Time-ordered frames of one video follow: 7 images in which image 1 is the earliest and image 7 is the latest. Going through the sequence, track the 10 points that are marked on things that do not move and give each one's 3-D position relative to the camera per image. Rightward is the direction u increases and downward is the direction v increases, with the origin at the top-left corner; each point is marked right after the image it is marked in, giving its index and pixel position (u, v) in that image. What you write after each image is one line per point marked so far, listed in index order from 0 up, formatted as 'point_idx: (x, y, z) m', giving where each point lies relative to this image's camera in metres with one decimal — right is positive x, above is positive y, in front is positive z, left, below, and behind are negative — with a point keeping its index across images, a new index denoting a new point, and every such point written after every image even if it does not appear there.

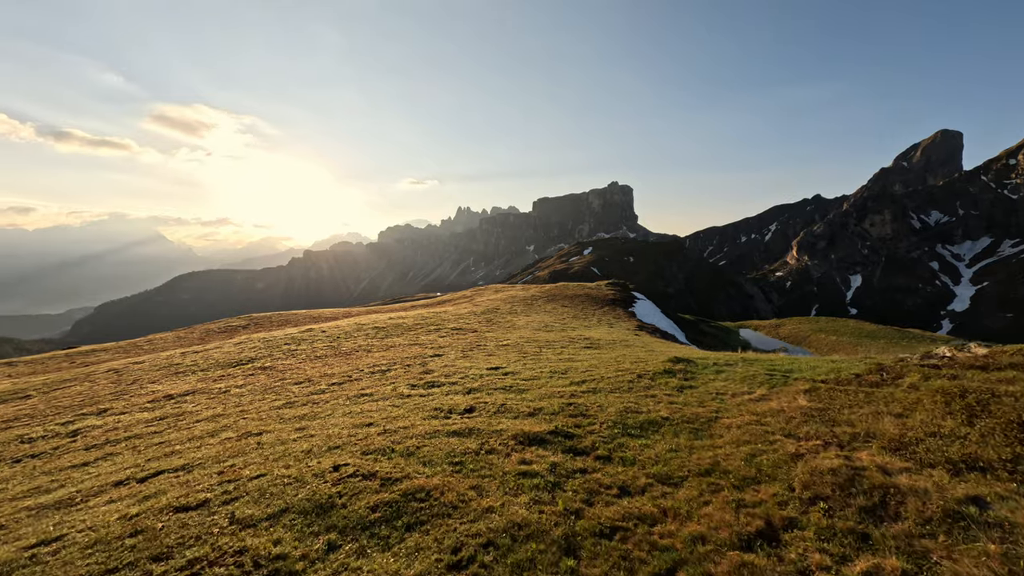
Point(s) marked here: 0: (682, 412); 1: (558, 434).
0: (+7.9, -5.8, +17.8) m
1: (+2.0, -6.3, +16.4) m
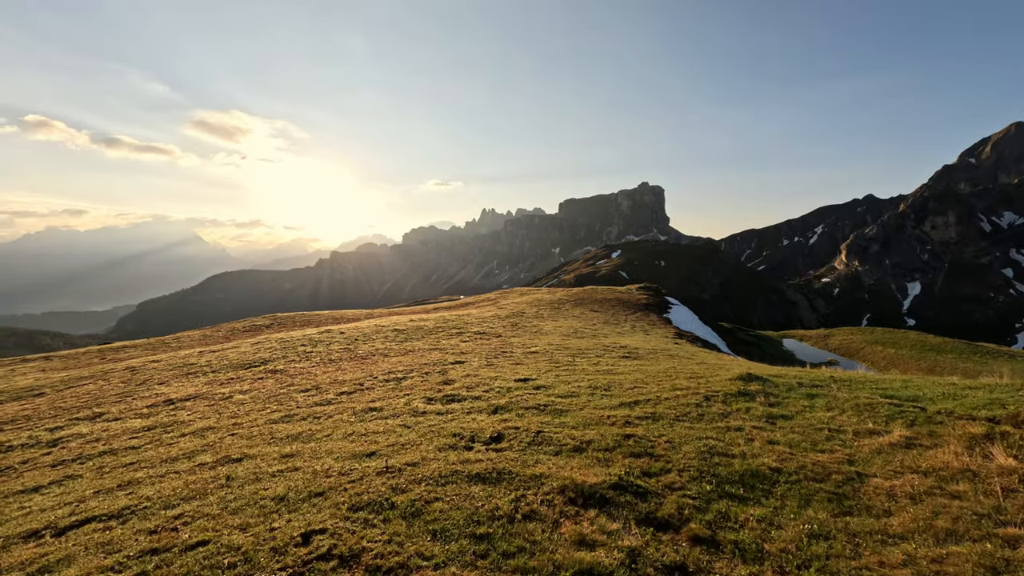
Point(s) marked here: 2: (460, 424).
0: (+9.4, -5.7, +12.6) m
1: (+3.4, -6.1, +11.6) m
2: (-2.7, -7.2, +20.2) m
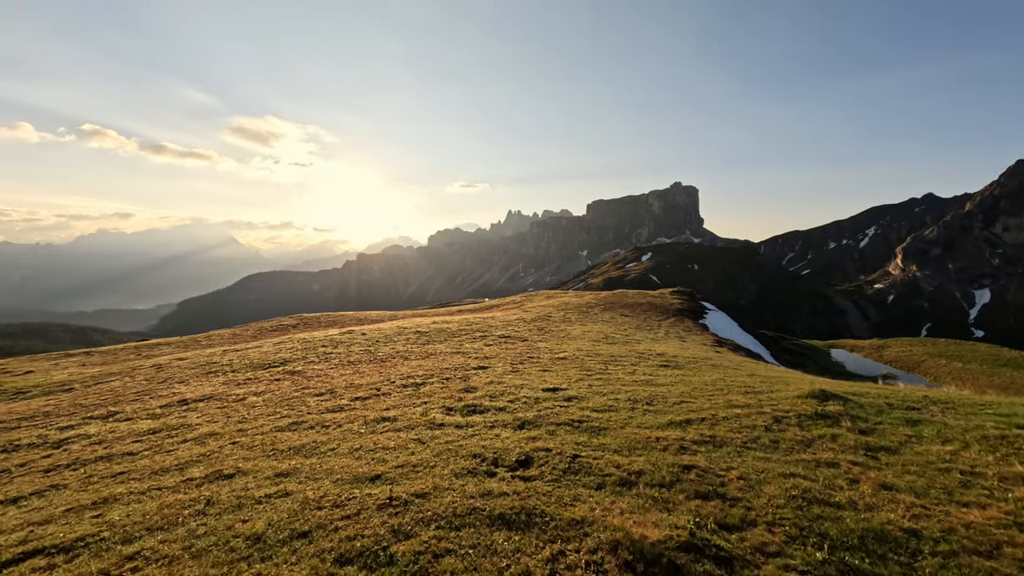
0: (+10.3, -5.6, +9.2) m
1: (+4.2, -5.9, +8.5) m
2: (-1.3, -7.0, +17.5) m
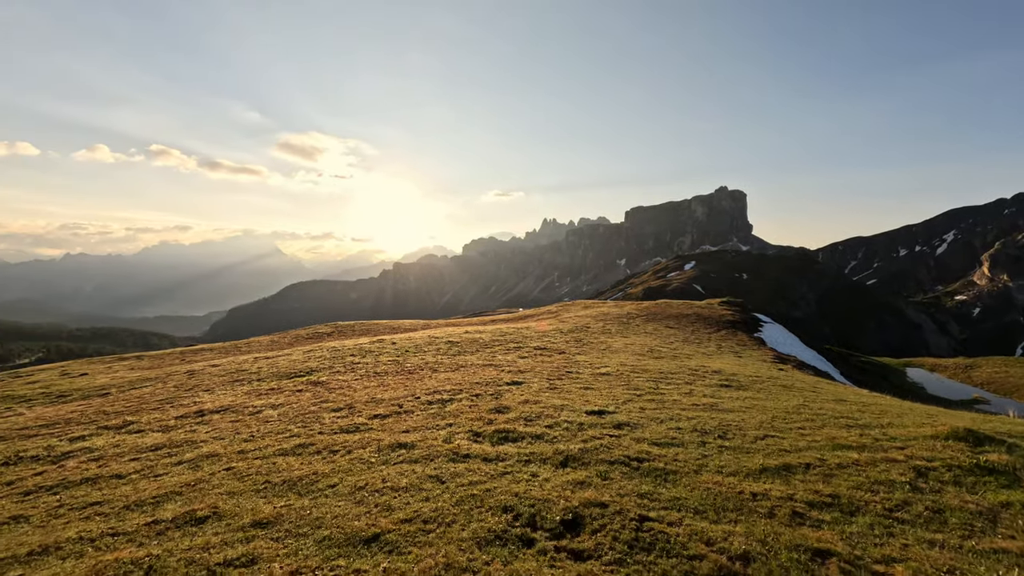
0: (+11.0, -5.4, +4.5) m
1: (+4.9, -5.7, +4.4) m
2: (+0.2, -7.1, +13.7) m
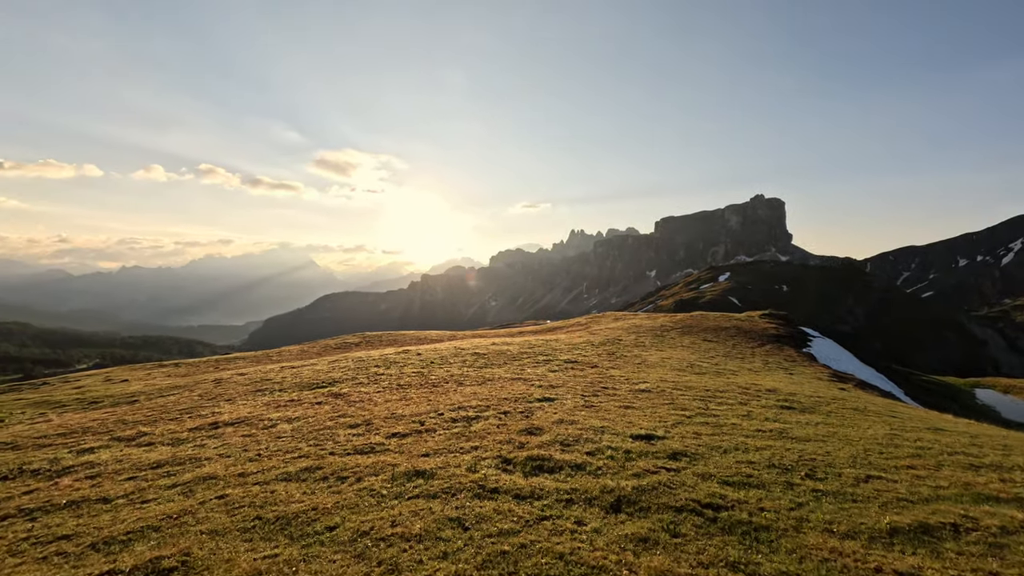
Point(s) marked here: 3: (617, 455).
0: (+11.4, -5.1, +0.7) m
1: (+5.4, -5.4, +1.0) m
2: (+1.3, -7.0, +10.7) m
3: (+5.1, -8.1, +18.6) m
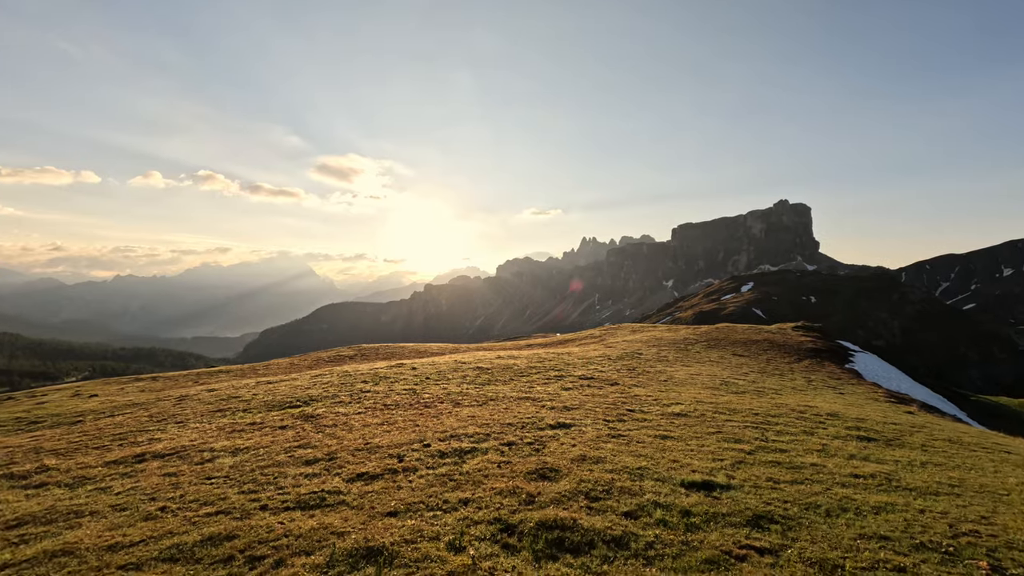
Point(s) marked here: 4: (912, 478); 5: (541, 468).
0: (+11.3, -3.9, -5.3) m
1: (+5.3, -4.2, -4.9) m
2: (+1.4, -6.2, +4.7) m
3: (+5.3, -7.5, +12.5) m
4: (+17.8, -8.4, +16.9) m
5: (+1.2, -8.1, +17.0) m
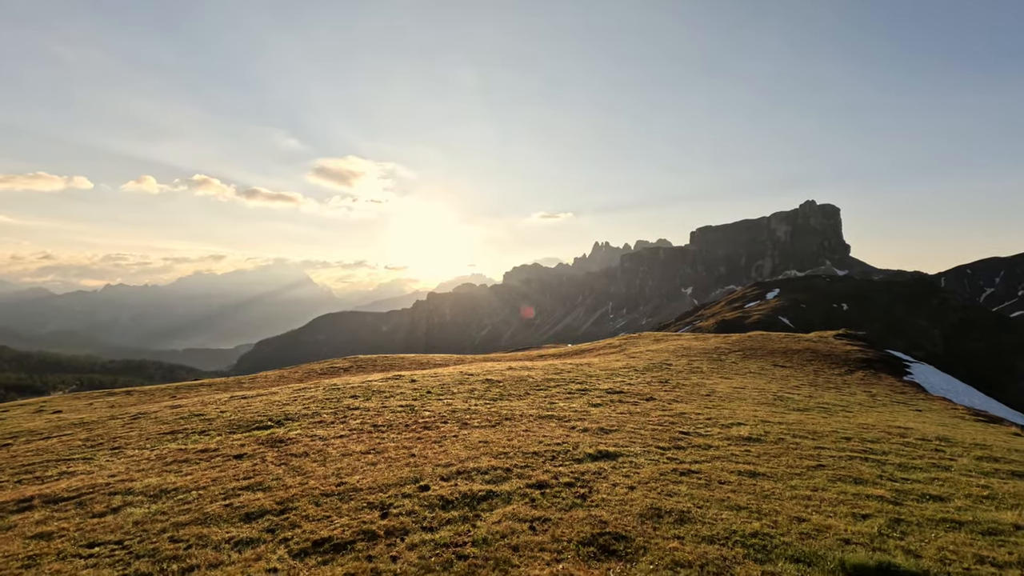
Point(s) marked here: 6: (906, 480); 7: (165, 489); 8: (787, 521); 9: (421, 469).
0: (+12.4, -2.0, -11.5) m
1: (+6.3, -2.4, -11.1) m
2: (+2.5, -4.7, -1.5) m
3: (+6.5, -6.3, +6.2) m
4: (+19.0, -7.3, +10.5) m
5: (+2.4, -7.1, +10.8) m
6: (+16.7, -8.2, +16.3) m
7: (-14.5, -8.4, +15.7) m
8: (+8.5, -7.2, +12.0) m
9: (-3.9, -7.8, +16.4) m
